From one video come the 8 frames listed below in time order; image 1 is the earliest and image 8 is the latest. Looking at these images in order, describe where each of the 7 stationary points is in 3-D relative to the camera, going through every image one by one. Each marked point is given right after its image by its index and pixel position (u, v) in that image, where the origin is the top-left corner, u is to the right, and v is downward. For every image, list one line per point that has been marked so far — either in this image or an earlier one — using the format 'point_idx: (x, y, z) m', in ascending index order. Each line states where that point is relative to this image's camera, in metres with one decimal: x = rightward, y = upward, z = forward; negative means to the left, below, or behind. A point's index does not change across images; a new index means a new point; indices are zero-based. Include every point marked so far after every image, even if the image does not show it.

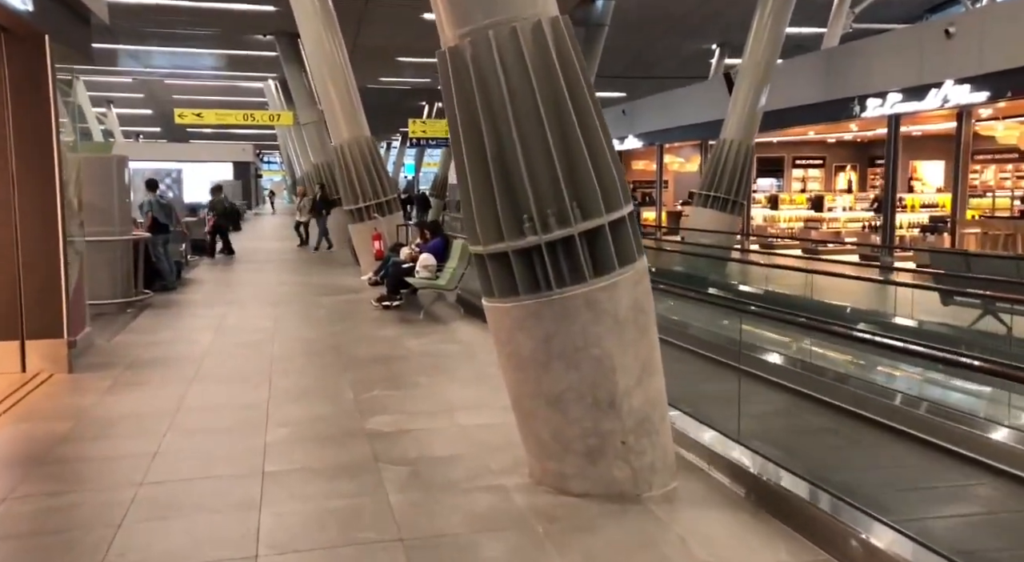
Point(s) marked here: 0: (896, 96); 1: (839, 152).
0: (+5.9, +2.8, +13.4) m
1: (+7.6, +2.9, +20.2) m
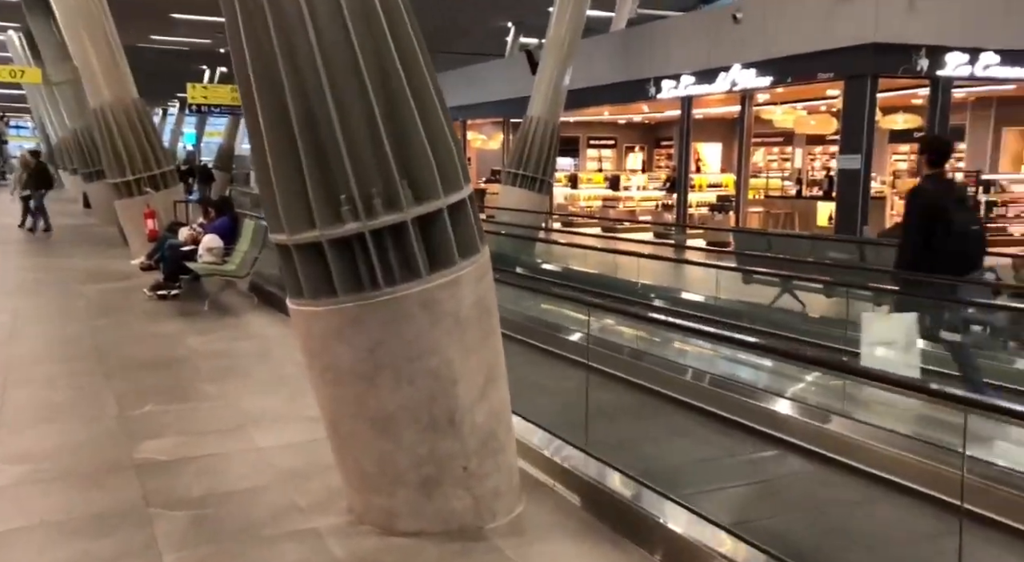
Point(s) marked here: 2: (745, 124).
0: (+2.8, +3.2, +13.8) m
1: (+2.8, +3.5, +20.8) m
2: (+3.7, +2.4, +13.6) m
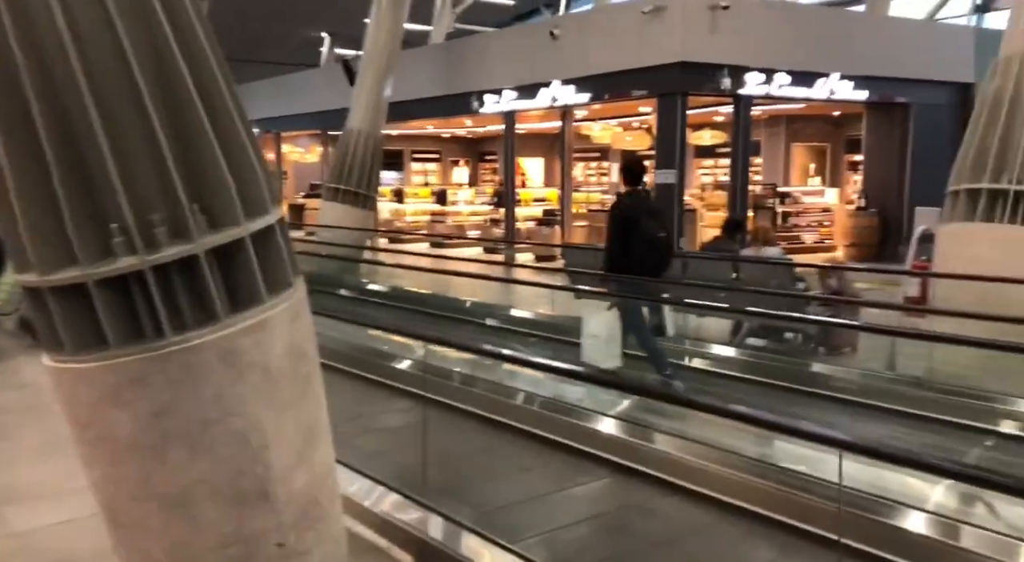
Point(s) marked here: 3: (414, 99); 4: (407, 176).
0: (0.0, +3.0, +13.8) m
1: (-1.4, +3.1, +20.6) m
2: (+0.9, +2.2, +13.7) m
3: (-1.9, +3.4, +16.2) m
4: (-2.4, +2.4, +20.1) m
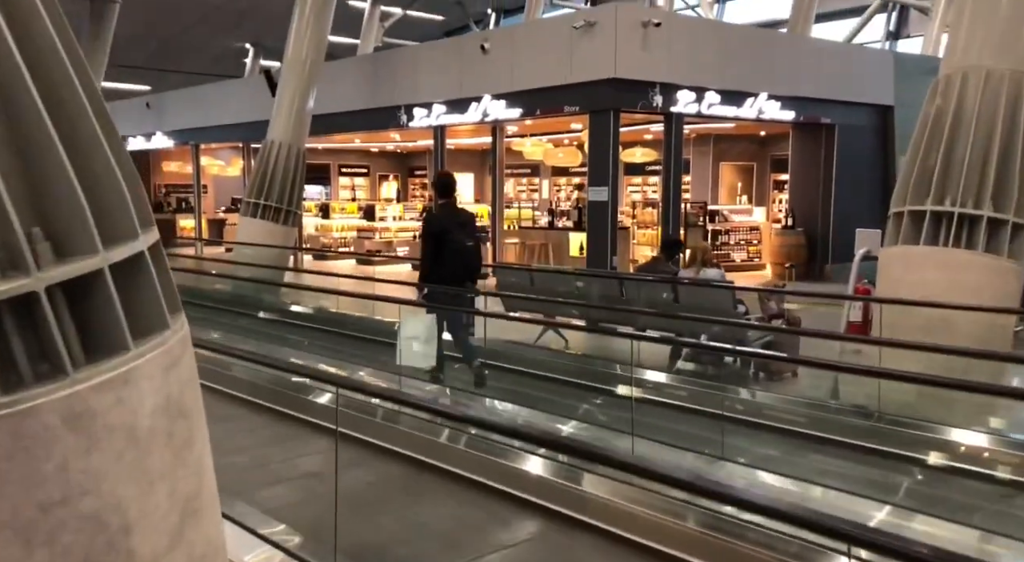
0: (-1.1, +2.7, +13.4) m
1: (-3.0, +2.7, +20.1) m
2: (-0.2, +1.9, +13.4) m
3: (-3.1, +3.0, +15.7) m
4: (-4.0, +2.0, +19.5) m
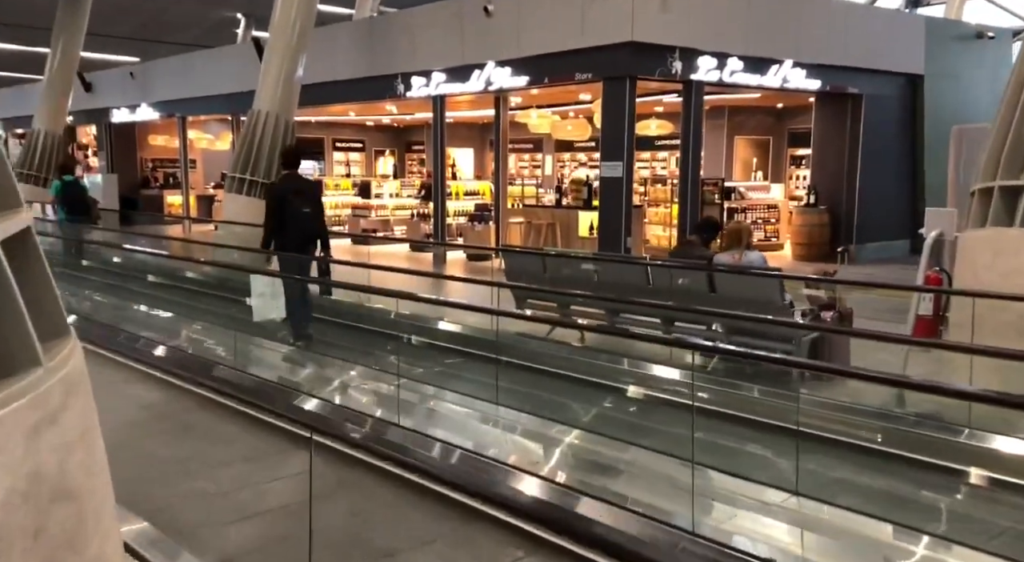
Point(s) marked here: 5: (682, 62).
0: (-1.0, +2.9, +12.6) m
1: (-3.0, +3.2, +19.3) m
2: (-0.2, +2.2, +12.6) m
3: (-3.1, +3.4, +14.8) m
4: (-3.9, +2.4, +18.7) m
5: (+2.0, +2.6, +10.2) m
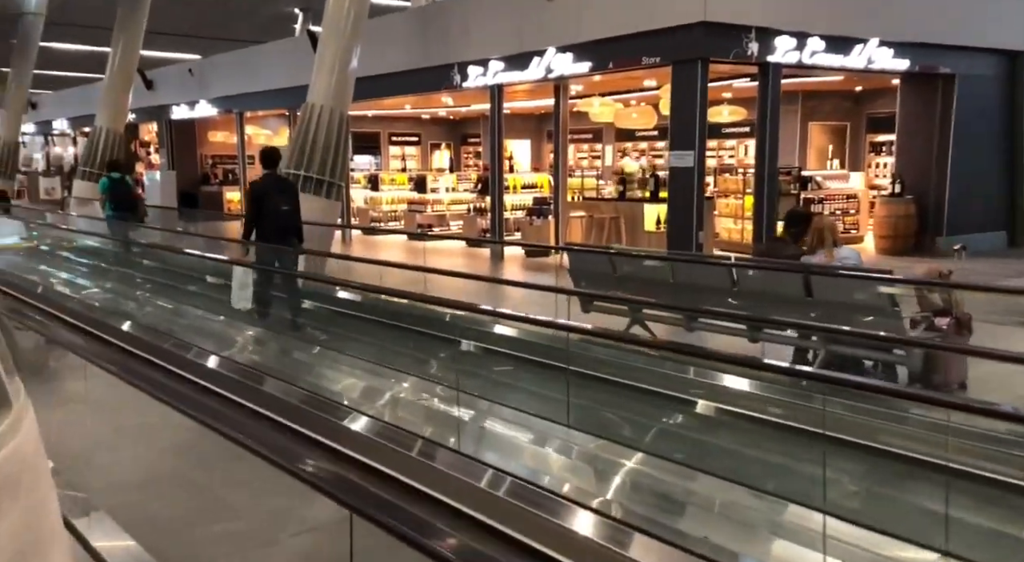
0: (-0.2, +3.0, +12.1) m
1: (-1.7, +3.3, +18.9) m
2: (+0.7, +2.2, +12.0) m
3: (-2.1, +3.4, +14.4) m
4: (-2.7, +2.5, +18.3) m
5: (+2.7, +2.6, +9.5) m
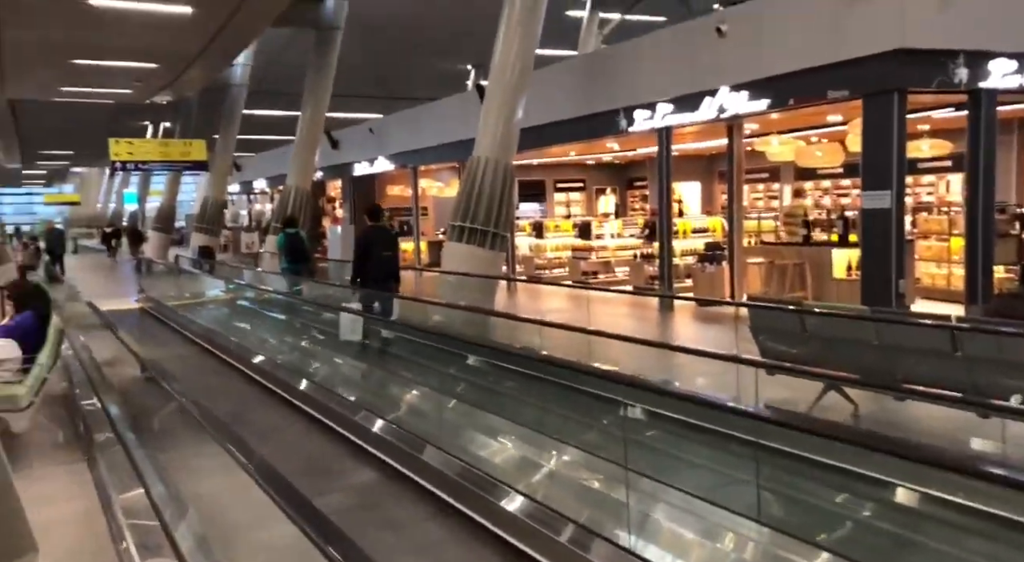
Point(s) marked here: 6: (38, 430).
0: (+2.0, +2.3, +11.5) m
1: (+1.9, +2.2, +18.5) m
2: (+2.9, +1.6, +11.2) m
3: (+0.6, +2.6, +14.2) m
4: (+0.8, +1.5, +18.1) m
5: (+4.4, +2.1, +8.4) m
6: (-4.3, -1.3, +8.0) m
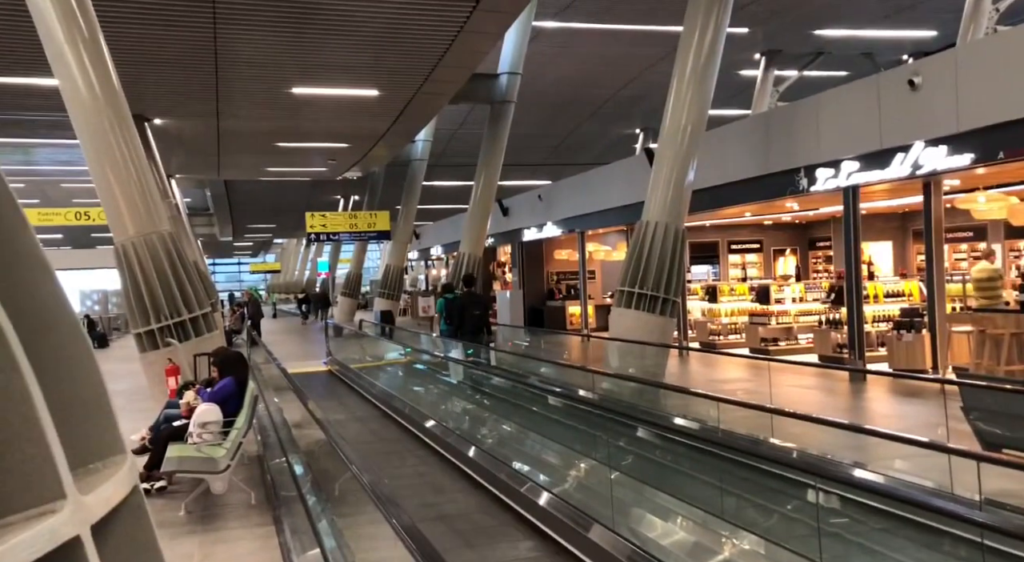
0: (+4.2, +1.4, +10.8) m
1: (+5.4, +0.9, +17.6) m
2: (+5.0, +0.7, +10.3) m
3: (+3.3, +1.5, +13.7) m
4: (+4.3, +0.1, +17.4) m
5: (+5.9, +1.5, +7.3) m
6: (-2.7, -2.0, +8.3) m
